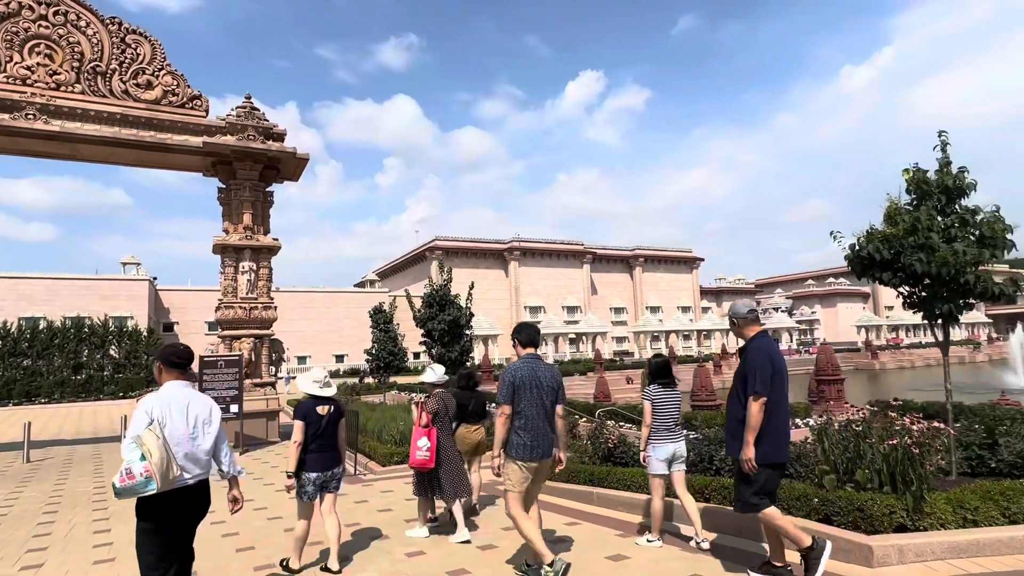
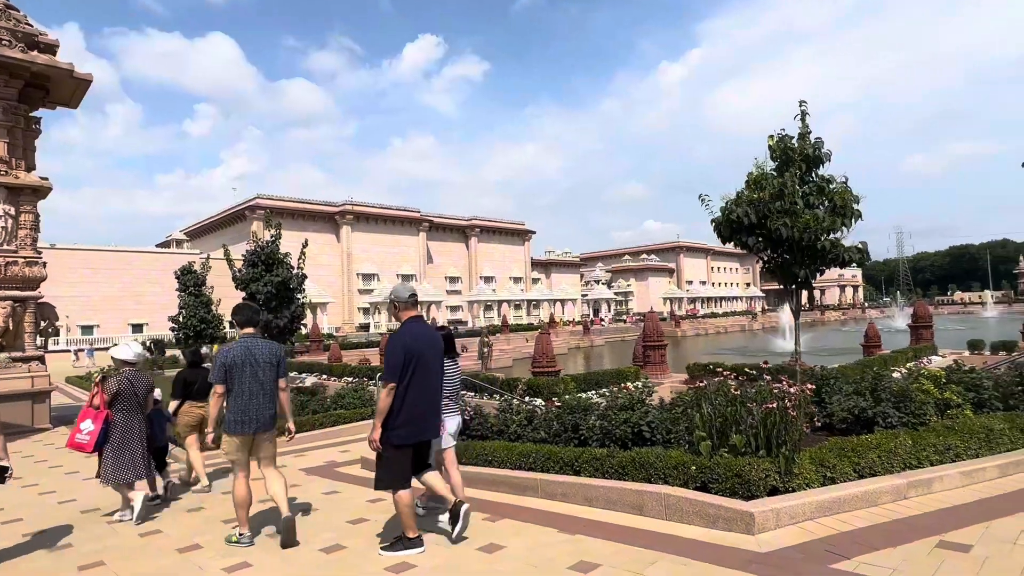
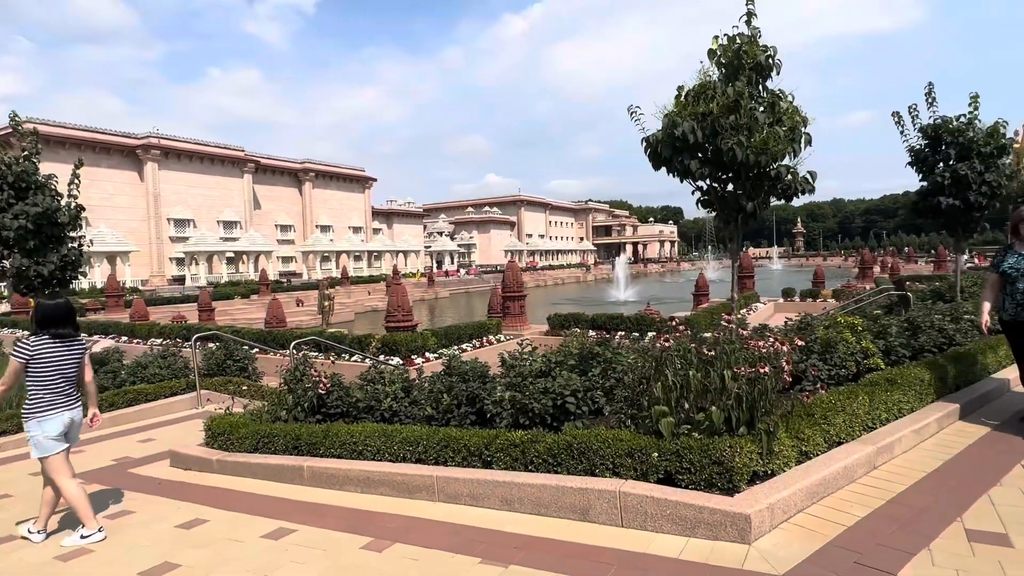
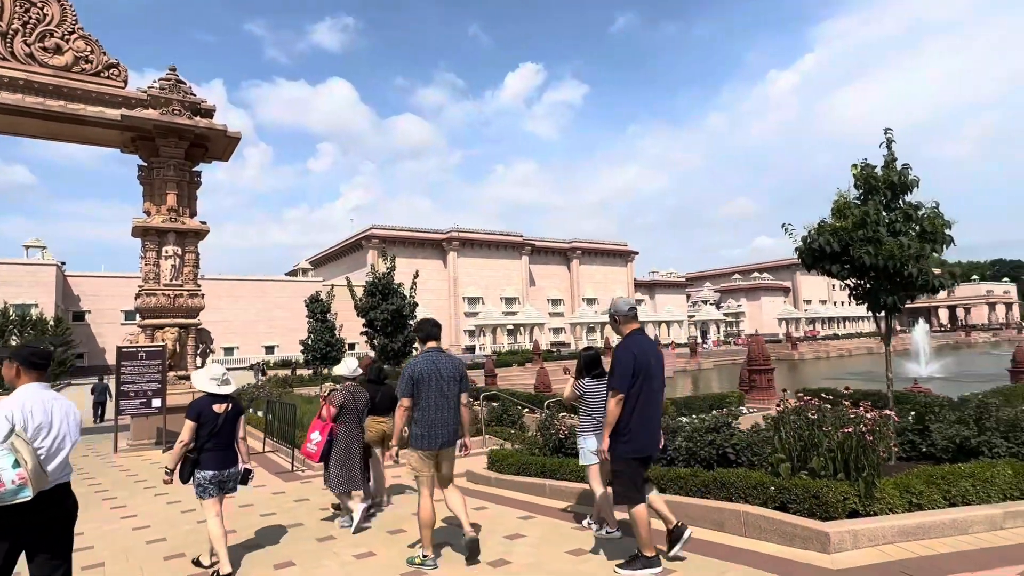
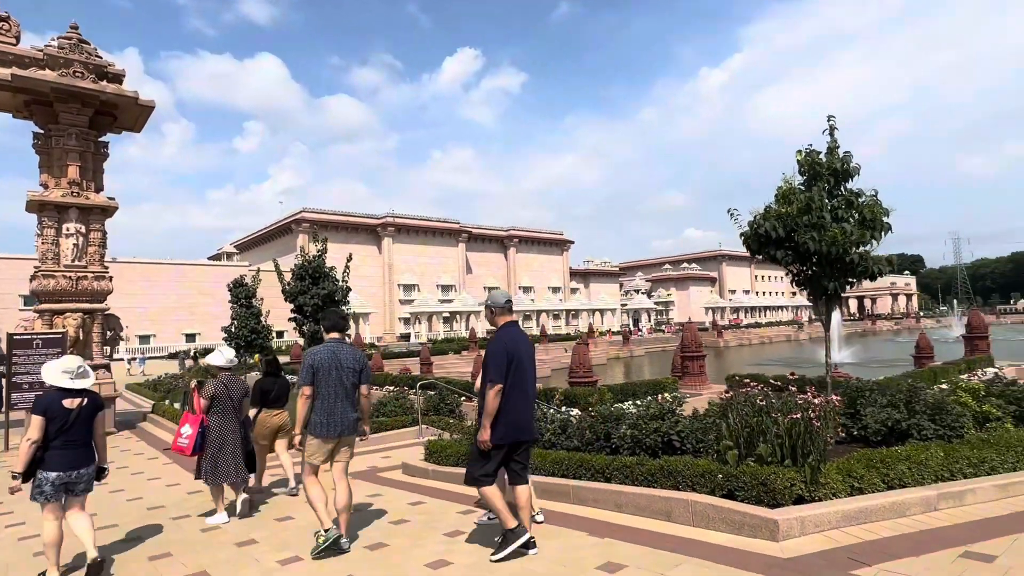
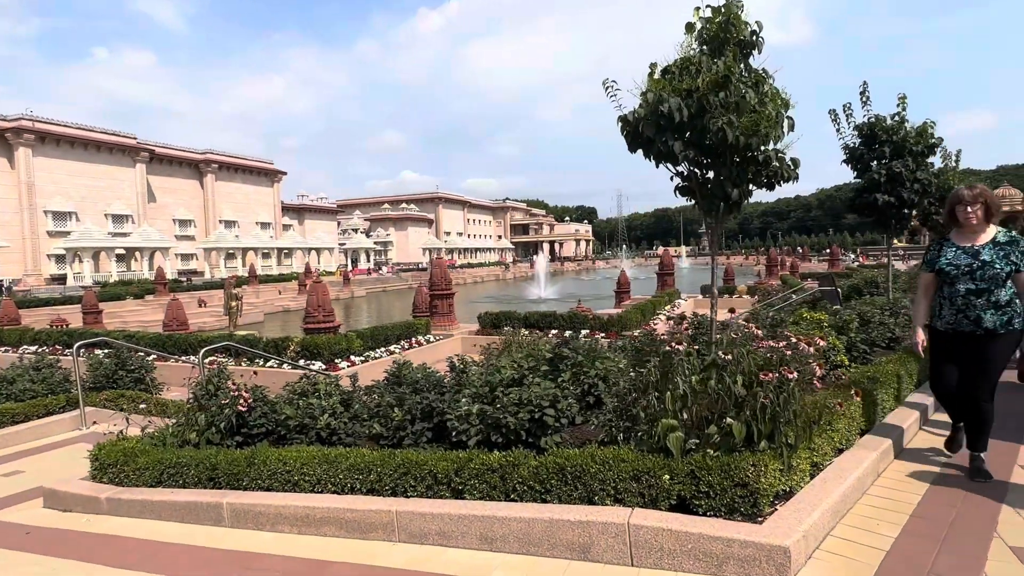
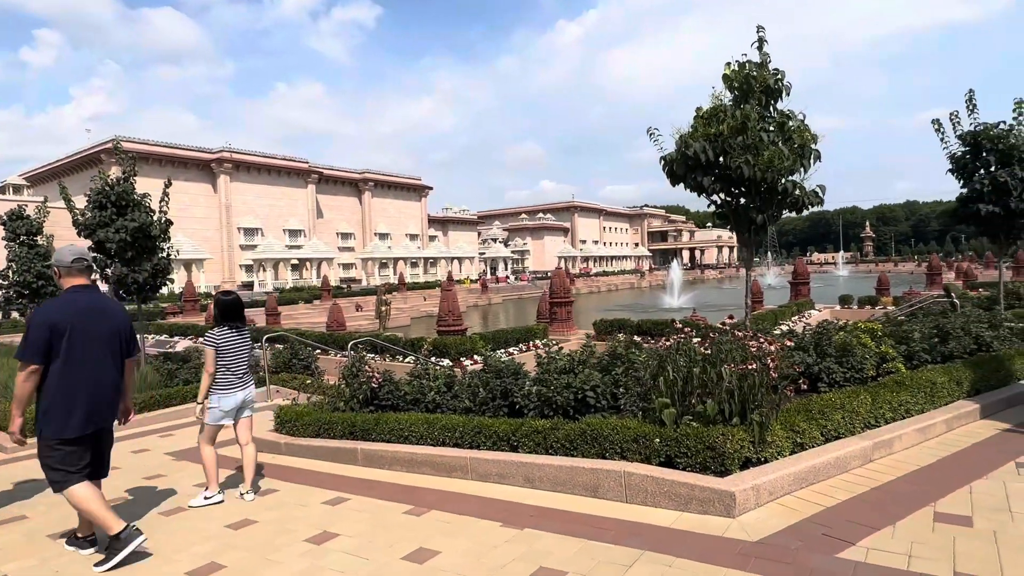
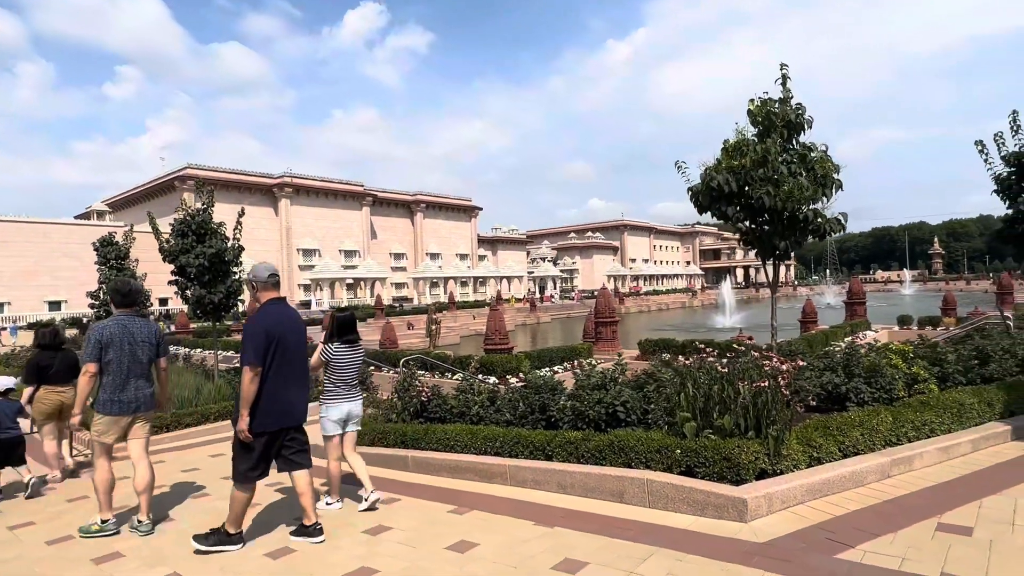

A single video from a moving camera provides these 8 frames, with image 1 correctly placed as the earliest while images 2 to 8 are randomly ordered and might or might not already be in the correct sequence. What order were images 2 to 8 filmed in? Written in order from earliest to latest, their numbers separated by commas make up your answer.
4, 5, 2, 8, 7, 3, 6
